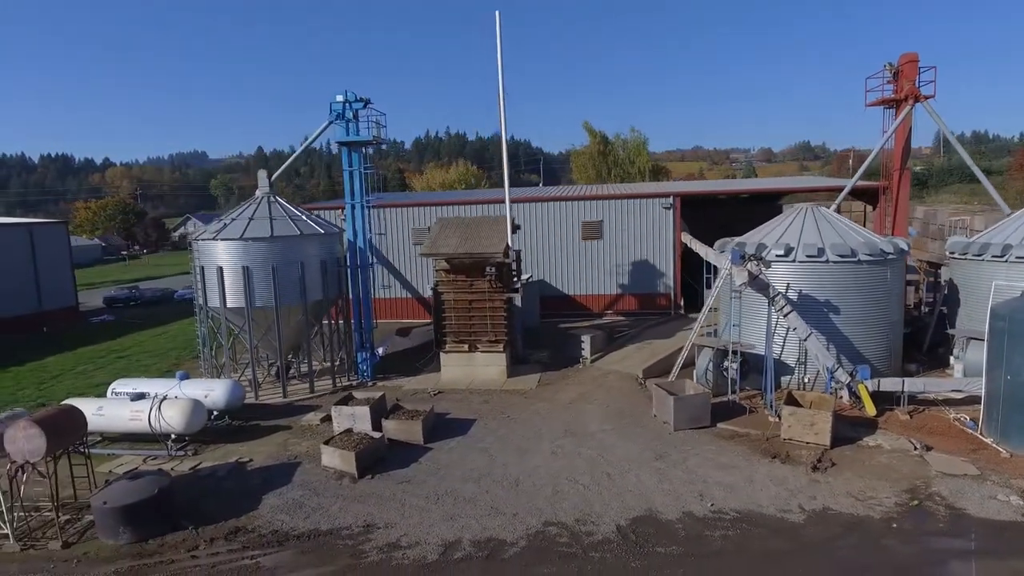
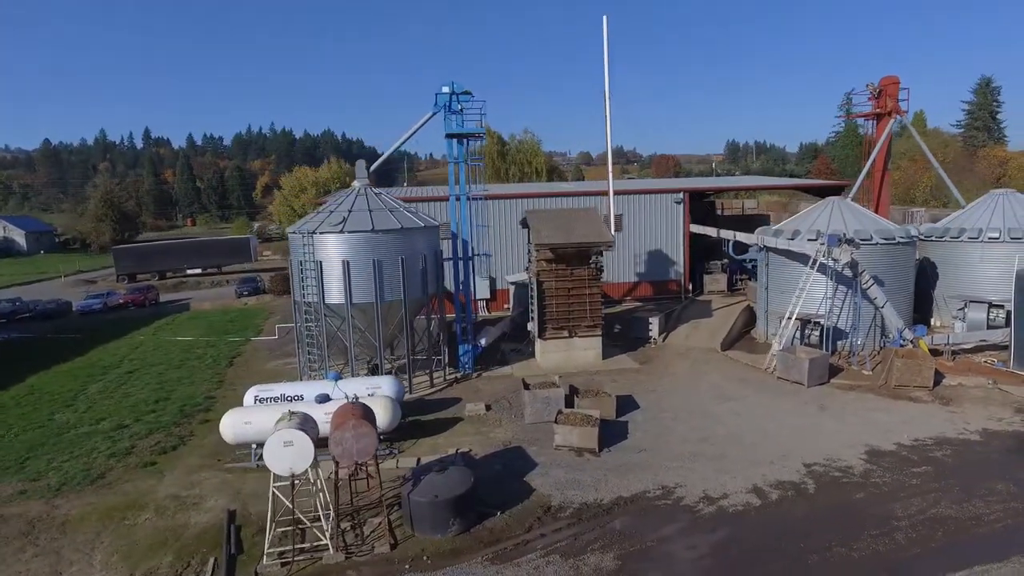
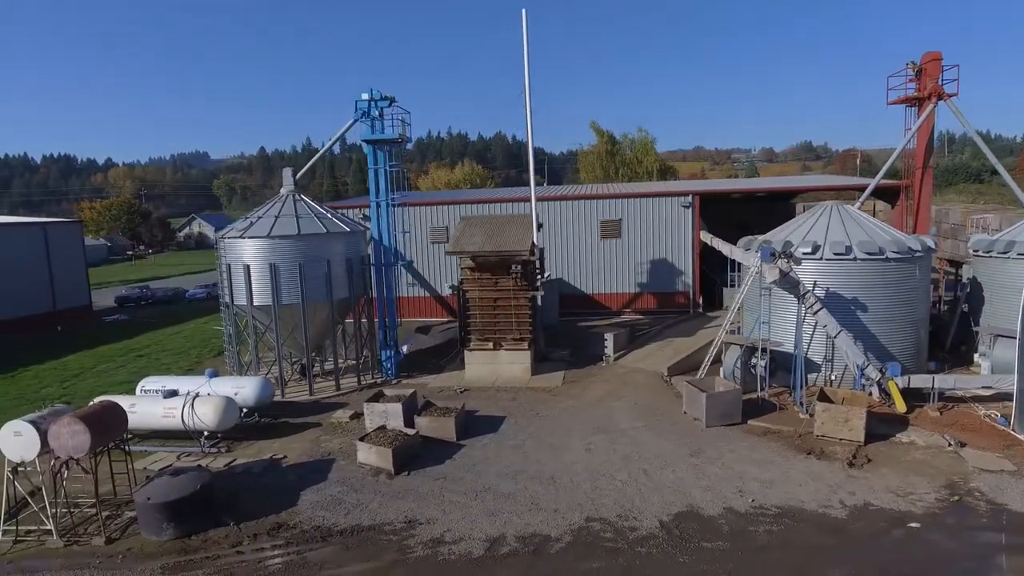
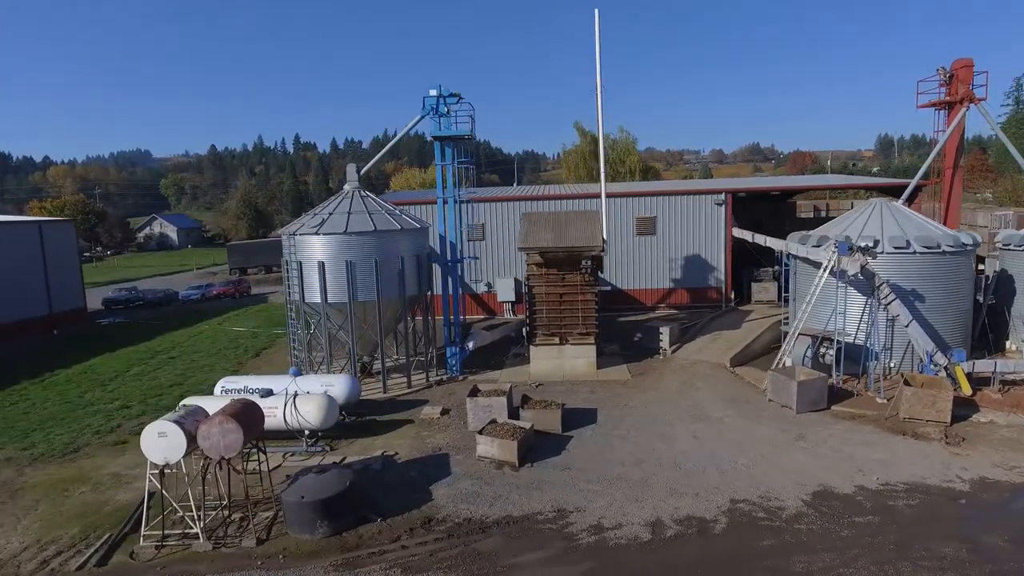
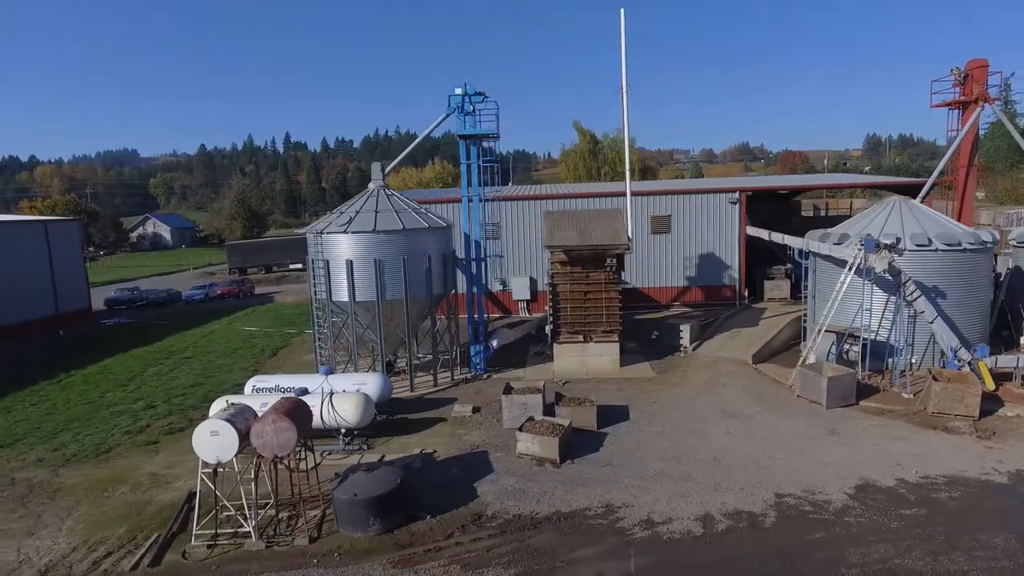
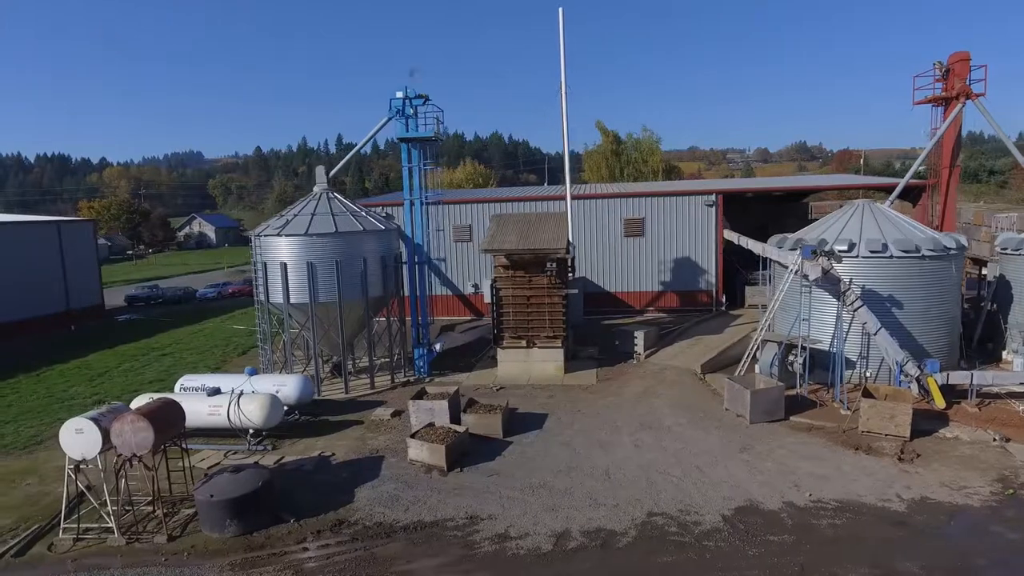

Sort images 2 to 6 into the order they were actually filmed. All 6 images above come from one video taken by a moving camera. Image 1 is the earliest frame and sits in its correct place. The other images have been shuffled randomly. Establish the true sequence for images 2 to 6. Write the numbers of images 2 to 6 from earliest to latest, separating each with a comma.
3, 6, 4, 5, 2
